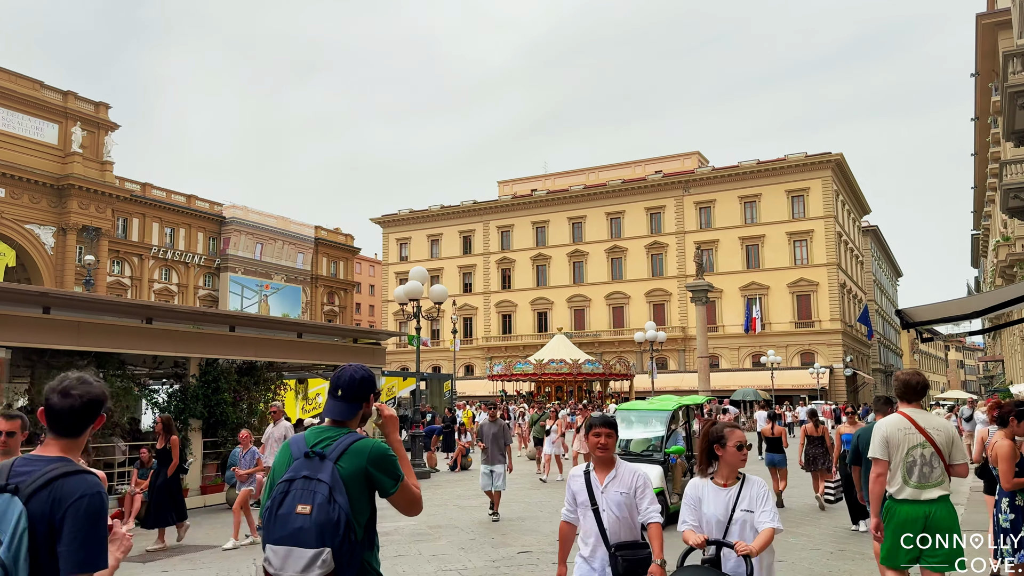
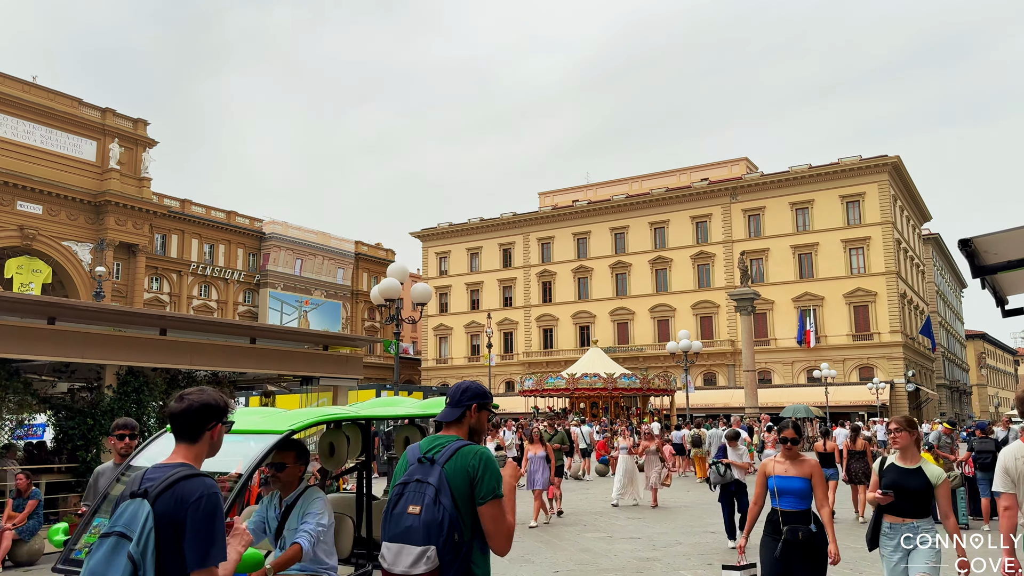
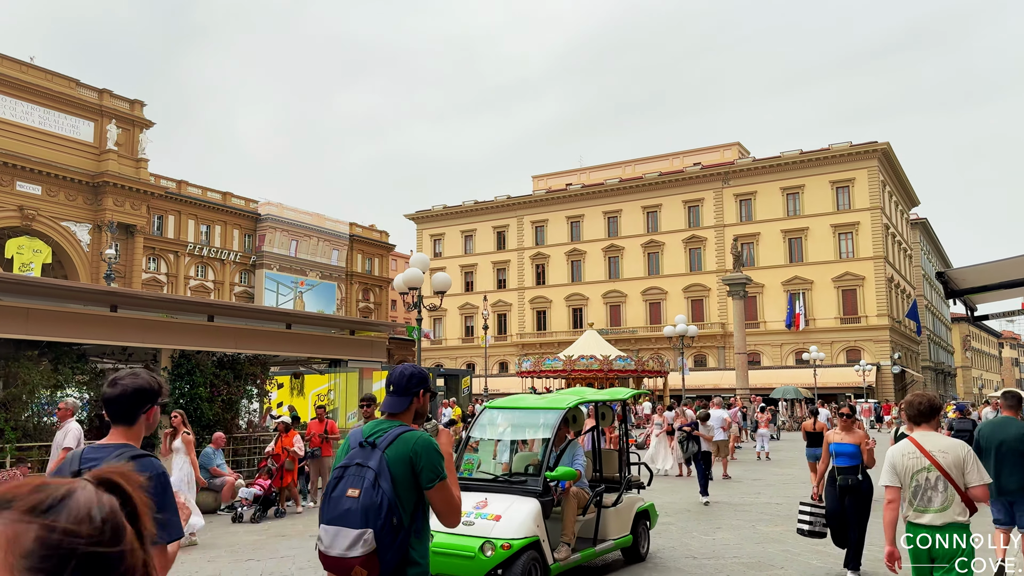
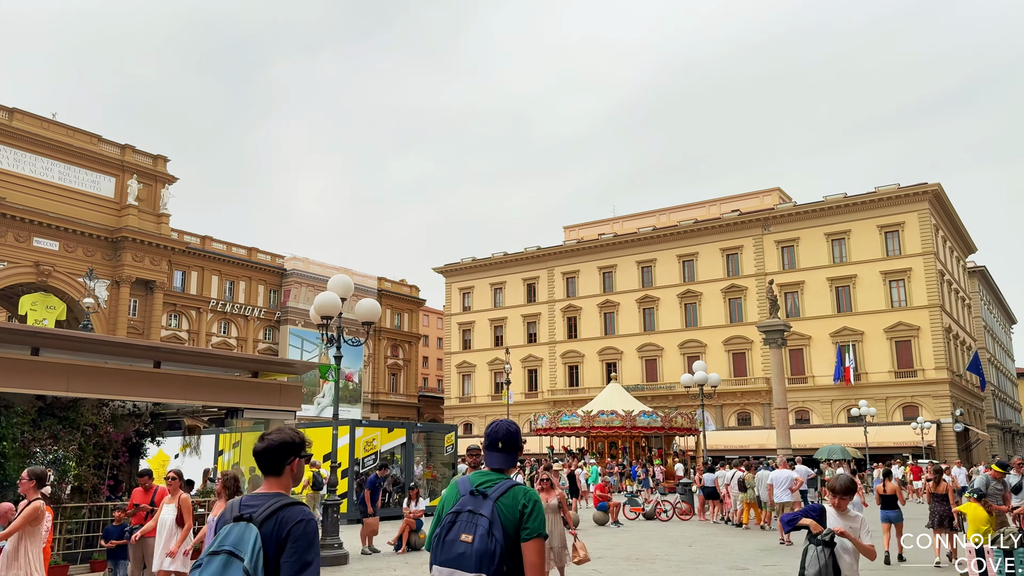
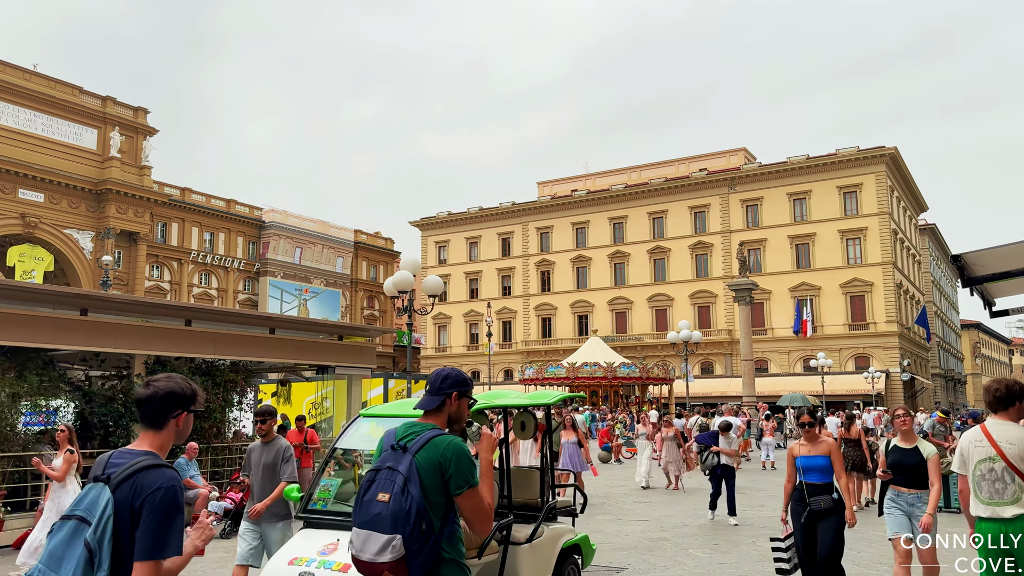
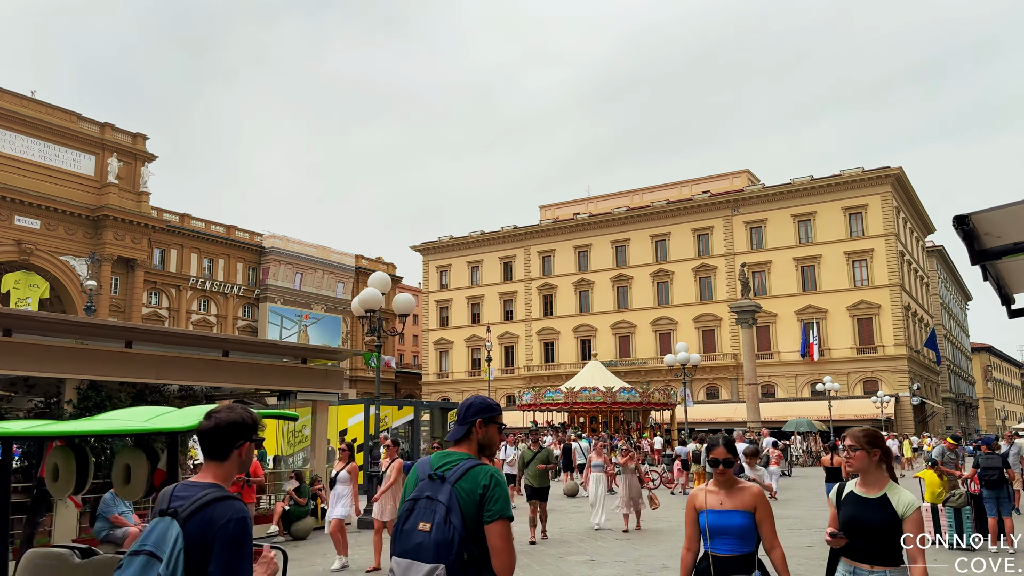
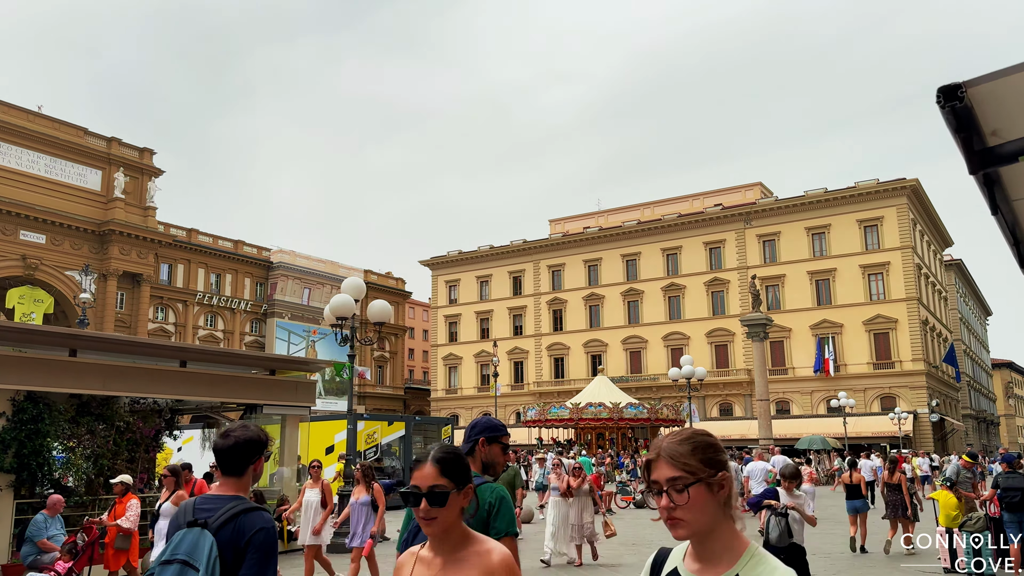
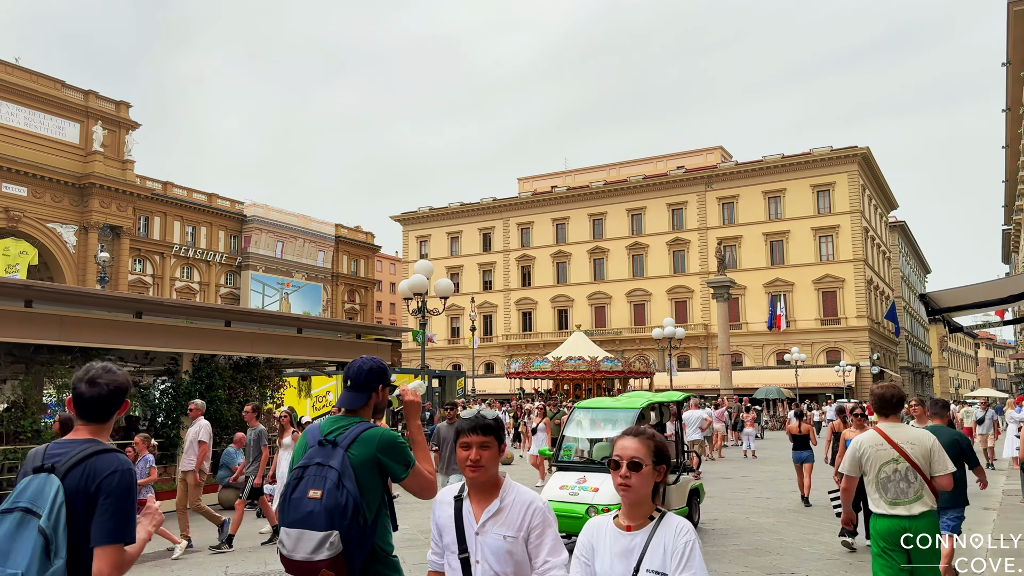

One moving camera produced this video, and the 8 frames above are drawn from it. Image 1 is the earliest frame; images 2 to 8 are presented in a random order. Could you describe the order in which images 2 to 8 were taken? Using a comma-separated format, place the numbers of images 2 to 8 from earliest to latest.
8, 3, 5, 2, 6, 7, 4
